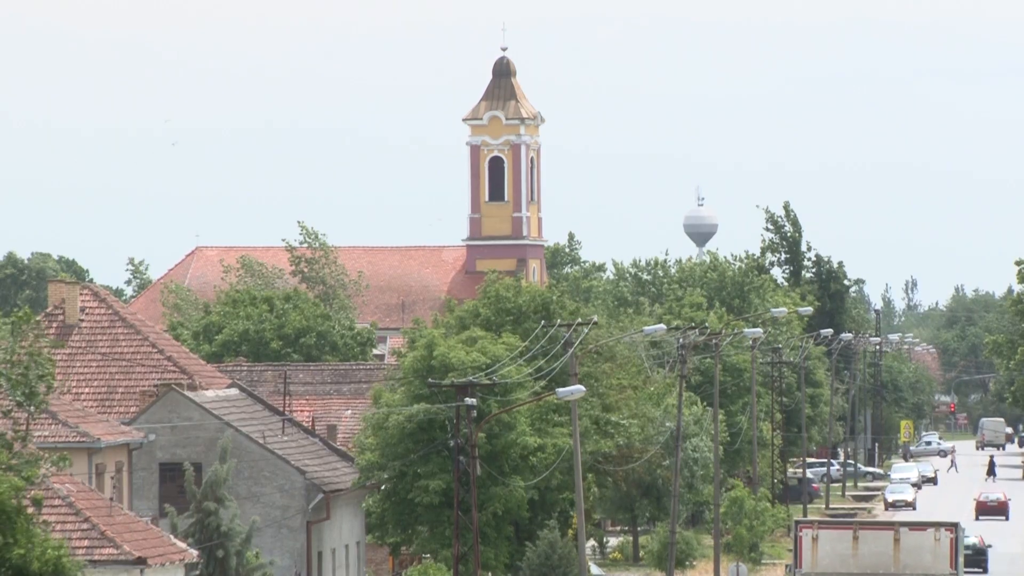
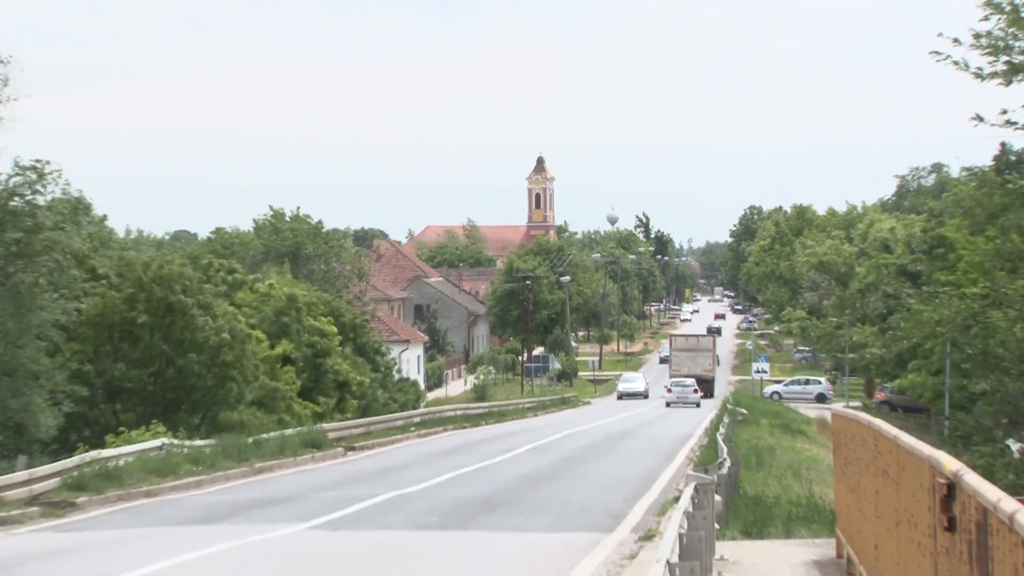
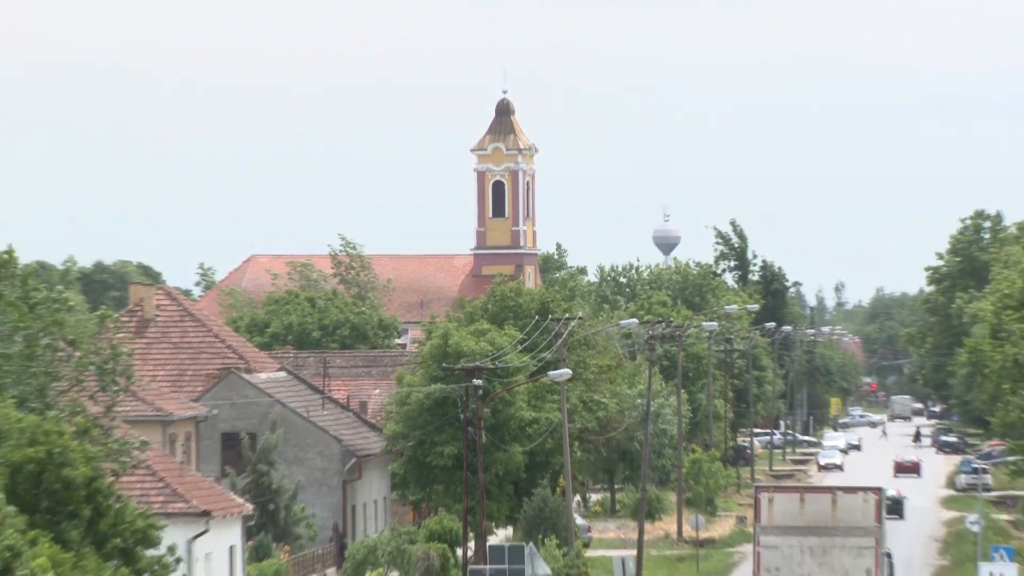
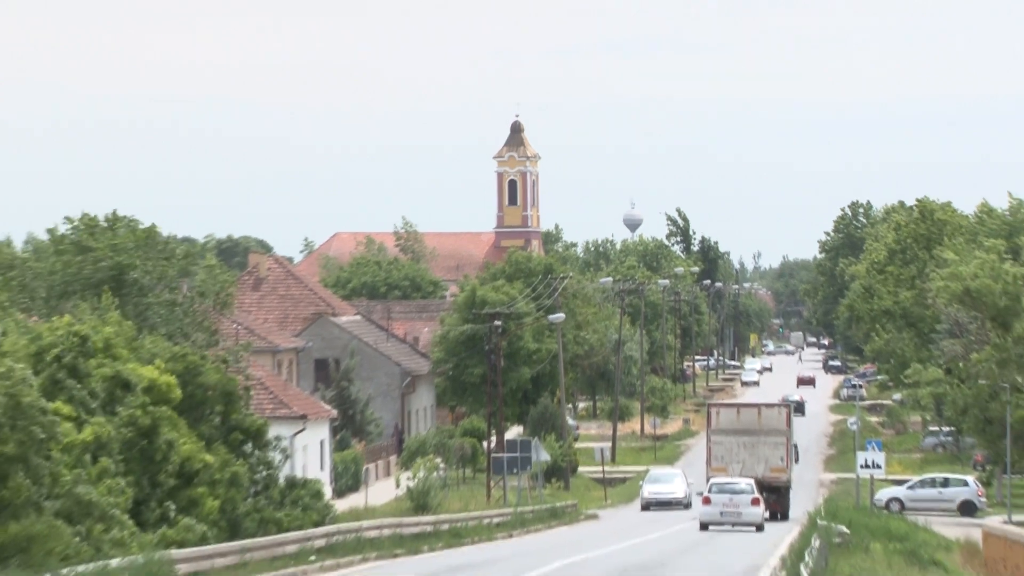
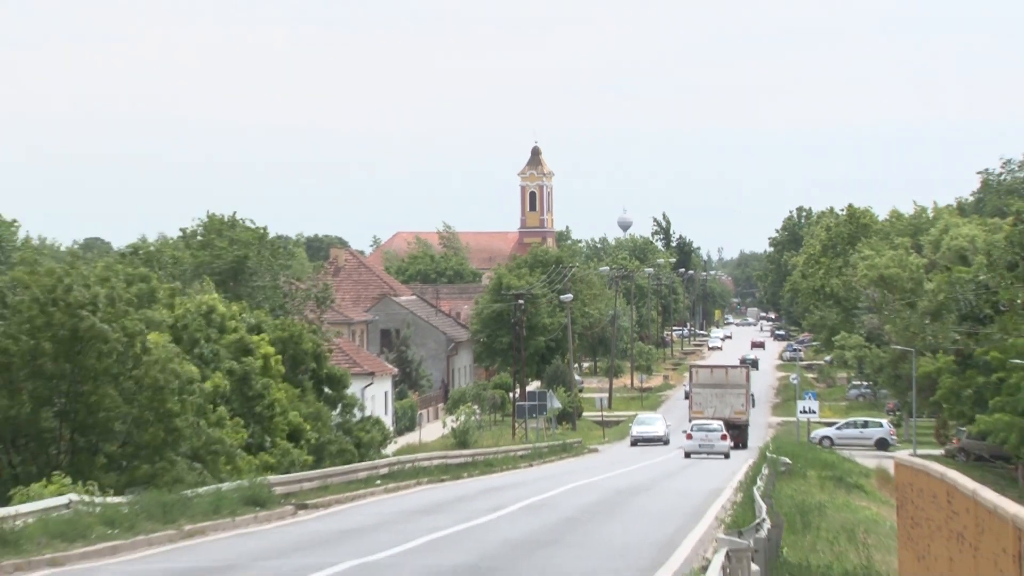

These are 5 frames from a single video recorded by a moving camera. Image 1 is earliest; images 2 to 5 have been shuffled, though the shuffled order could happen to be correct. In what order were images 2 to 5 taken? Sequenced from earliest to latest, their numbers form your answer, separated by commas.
3, 4, 5, 2
